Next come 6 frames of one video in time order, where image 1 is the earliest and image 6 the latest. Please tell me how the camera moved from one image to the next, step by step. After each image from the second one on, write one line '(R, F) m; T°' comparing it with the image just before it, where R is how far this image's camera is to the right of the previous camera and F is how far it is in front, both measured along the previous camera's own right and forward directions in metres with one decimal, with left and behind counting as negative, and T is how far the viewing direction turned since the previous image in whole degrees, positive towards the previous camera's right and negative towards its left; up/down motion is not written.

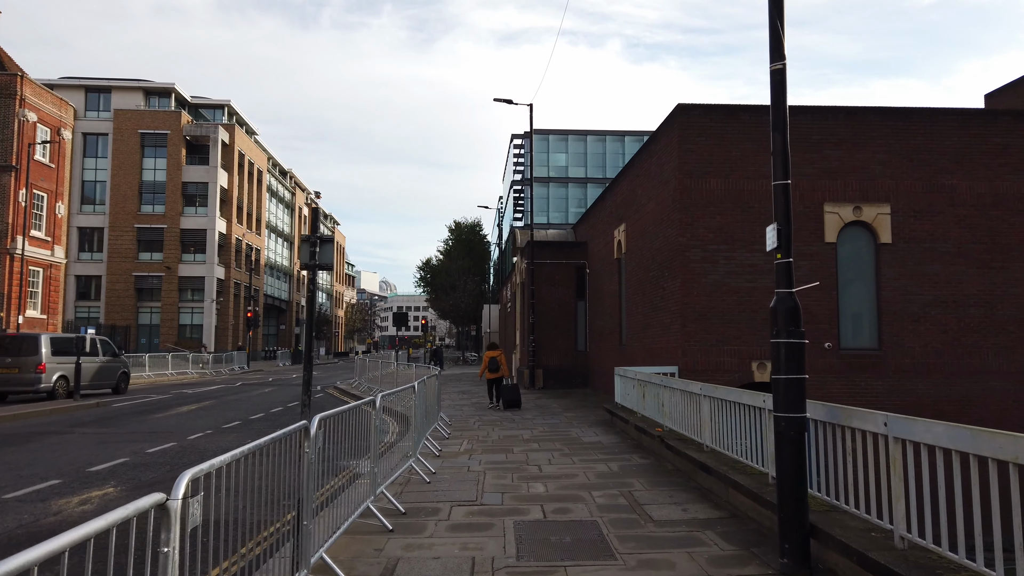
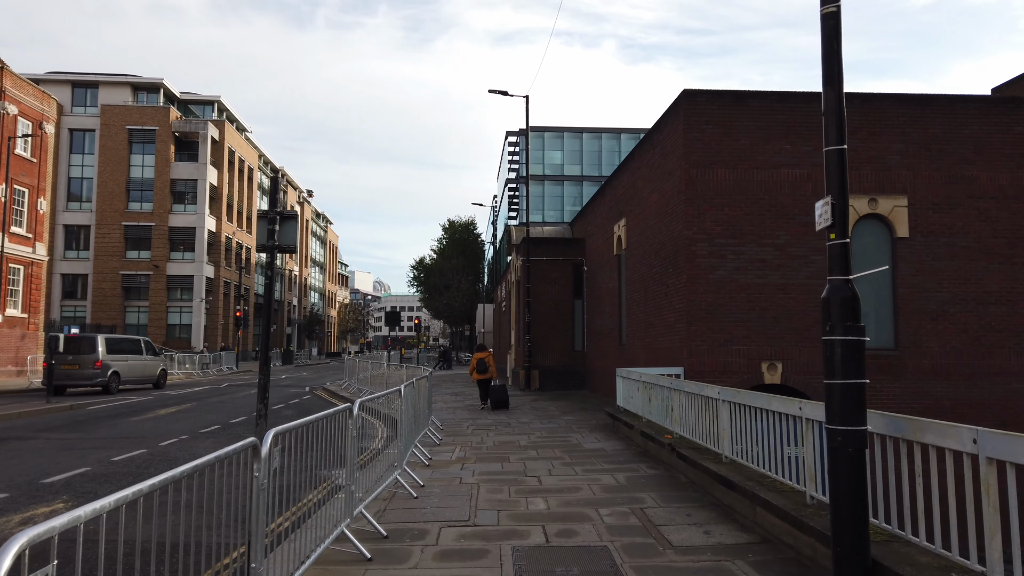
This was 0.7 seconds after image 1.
(0.0, +0.8) m; 0°
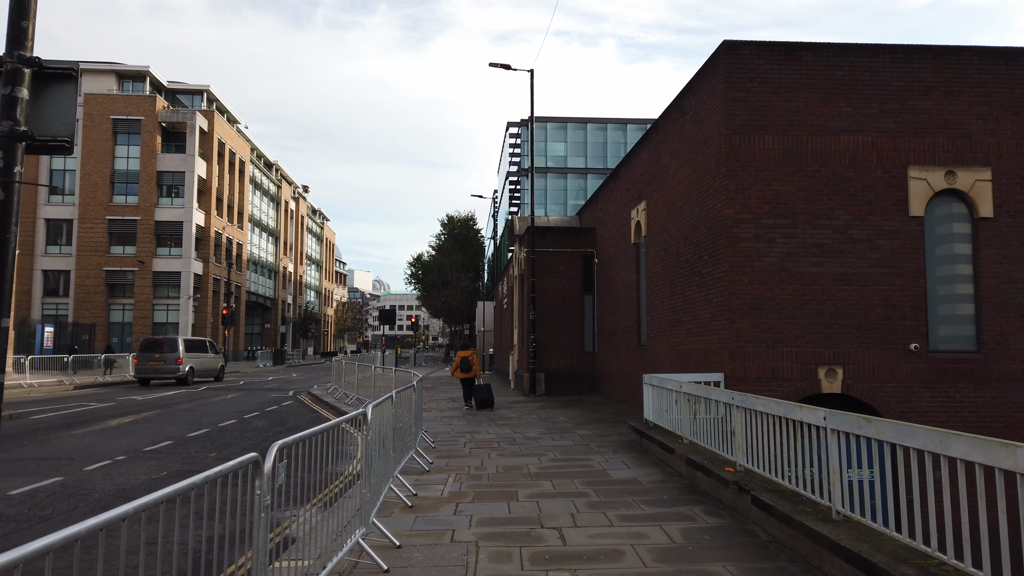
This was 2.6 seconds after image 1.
(-0.1, +2.2) m; 0°
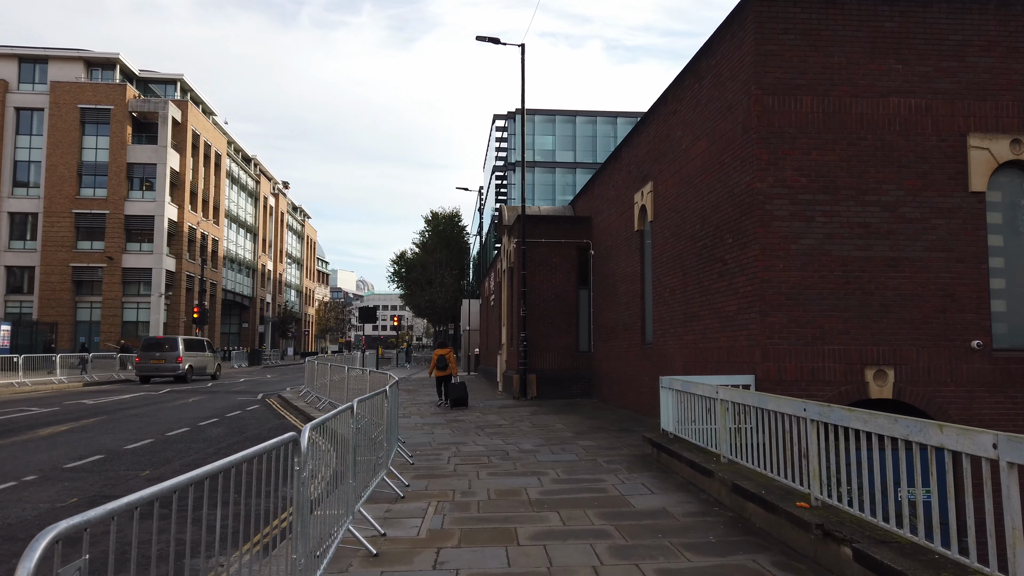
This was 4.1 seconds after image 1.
(-0.1, +1.7) m; +1°
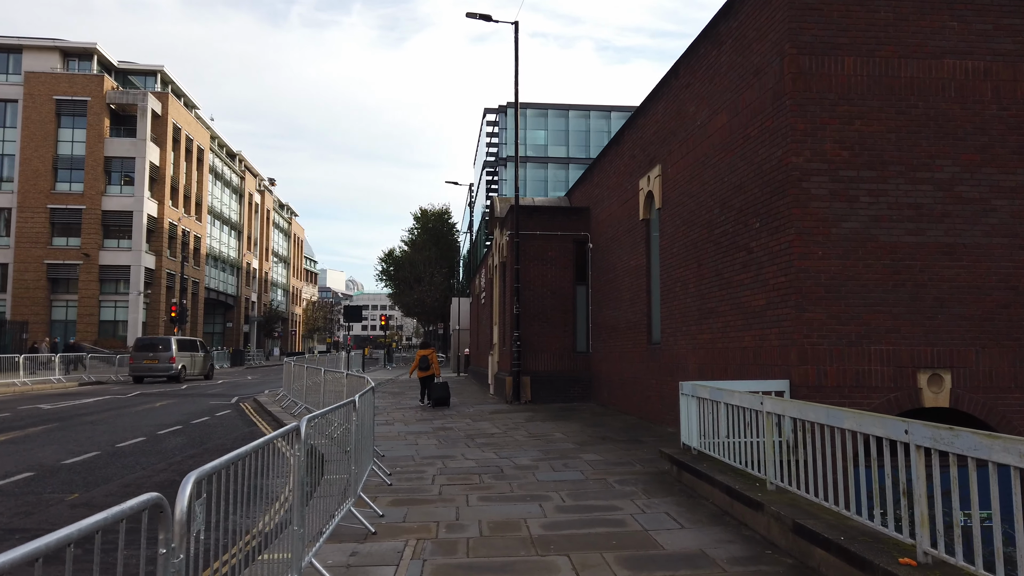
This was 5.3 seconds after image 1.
(-0.1, +1.4) m; +1°
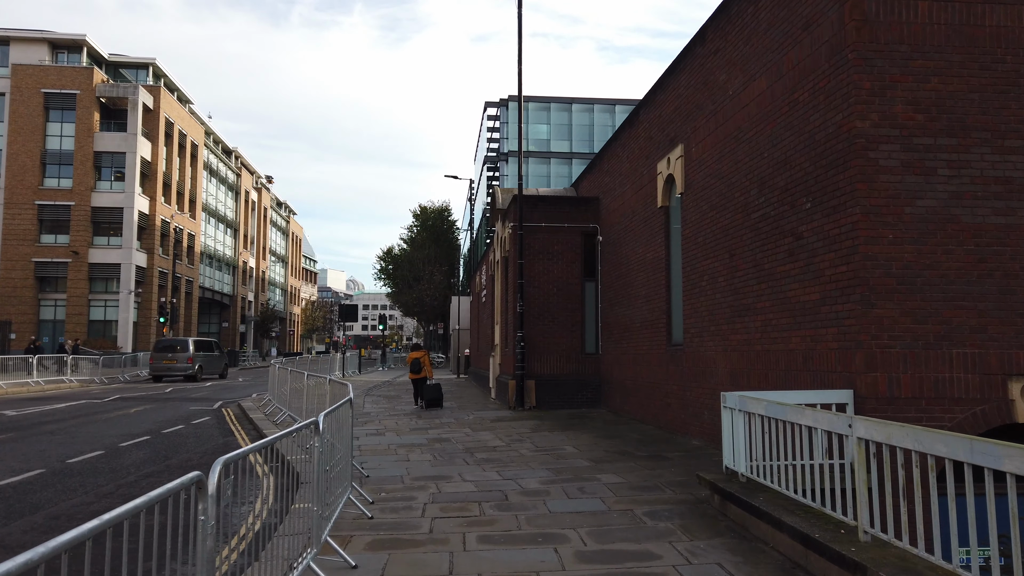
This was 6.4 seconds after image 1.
(-0.1, +1.4) m; 0°
